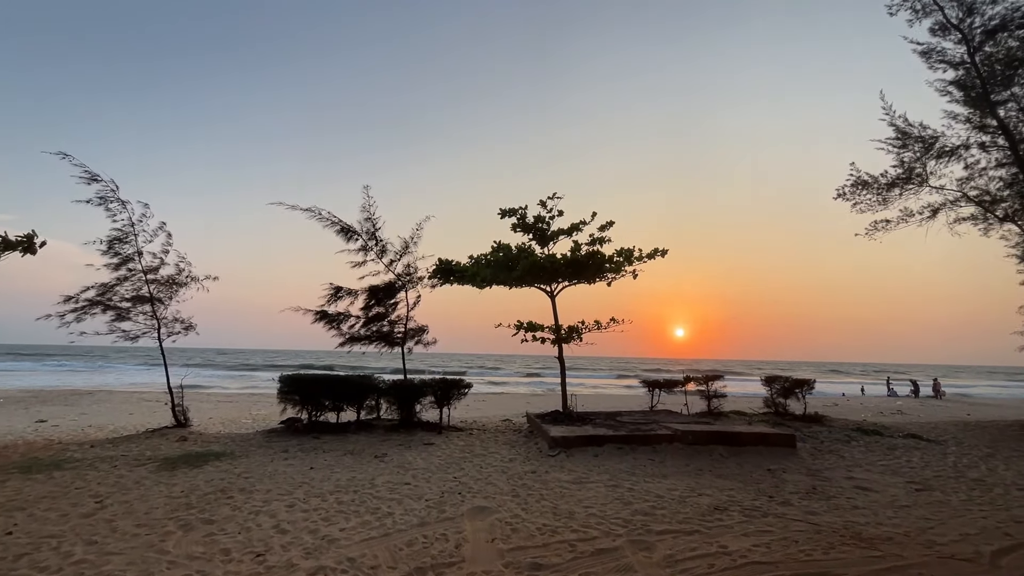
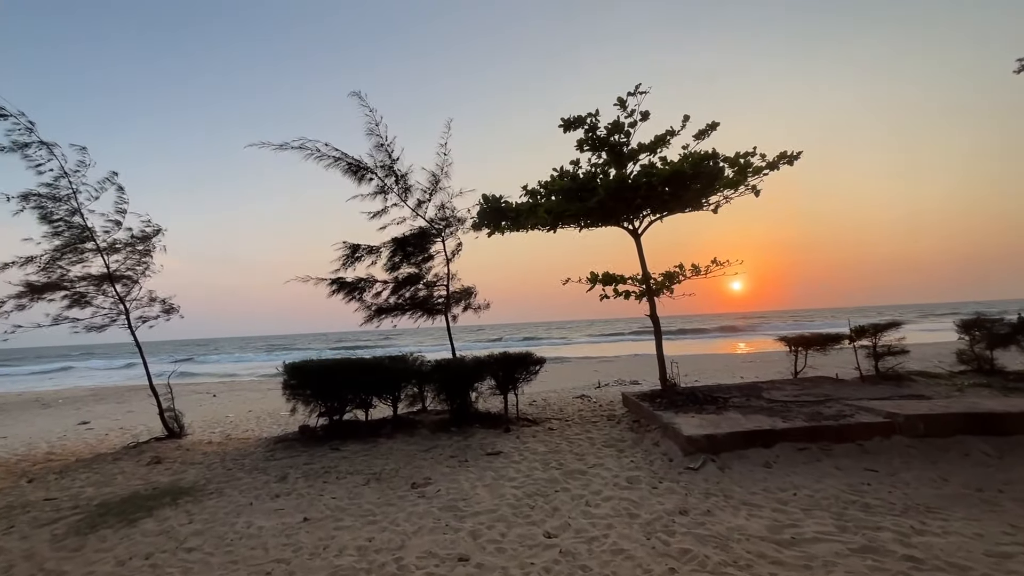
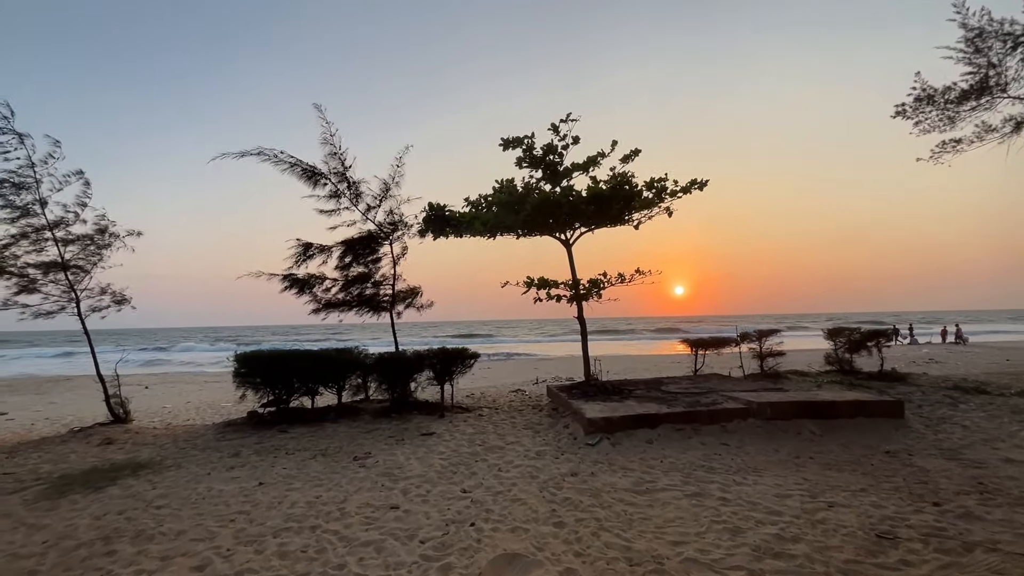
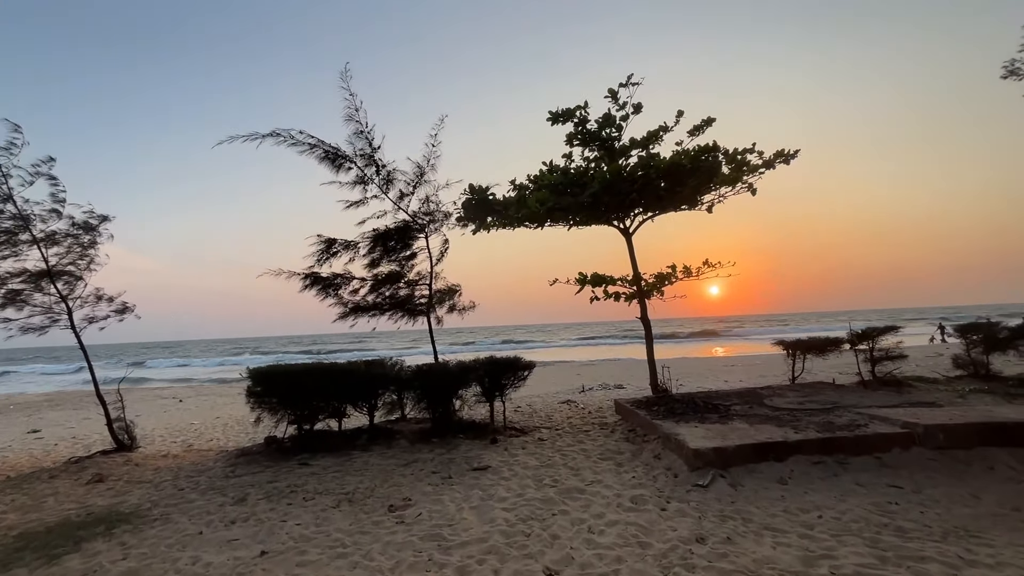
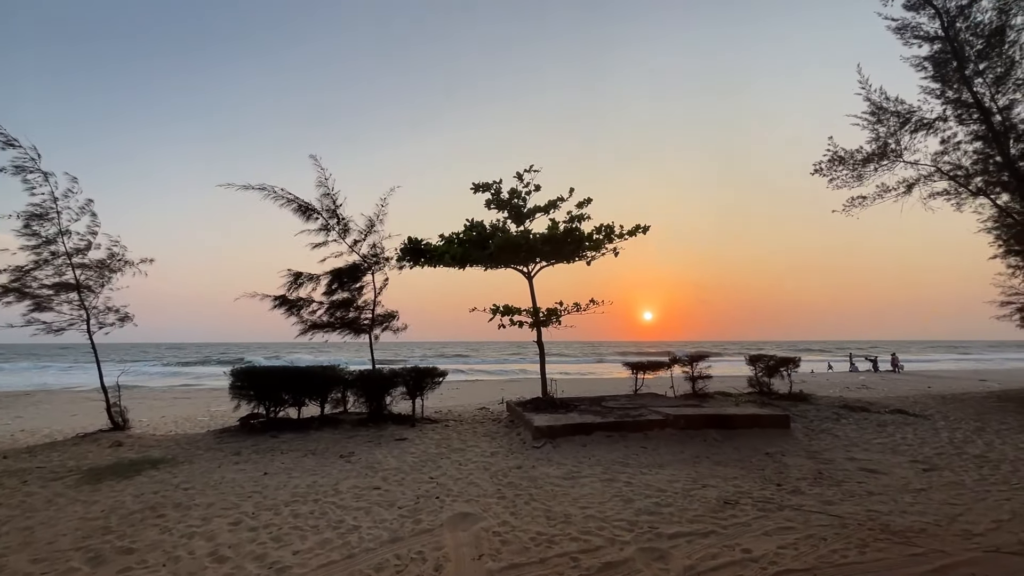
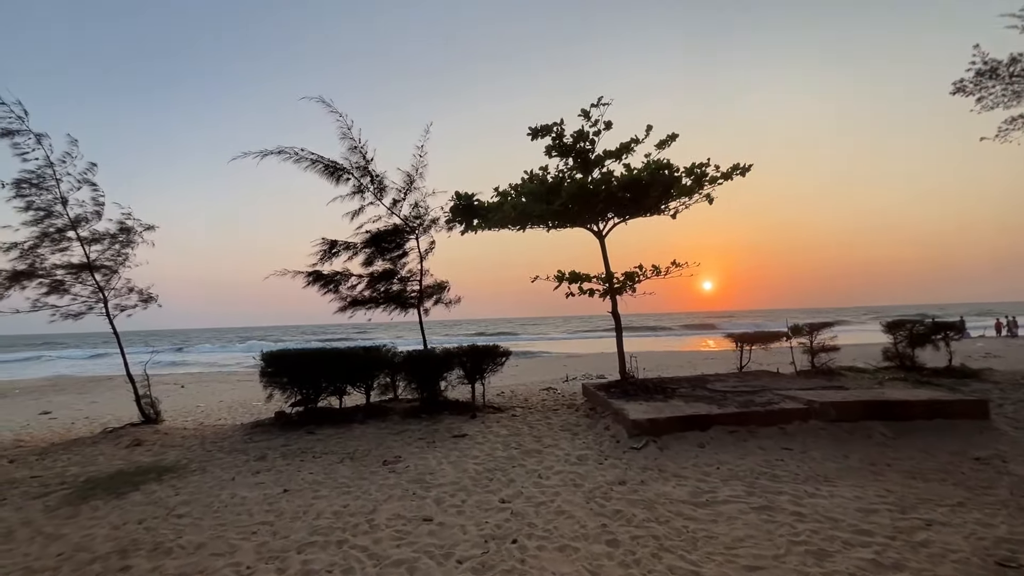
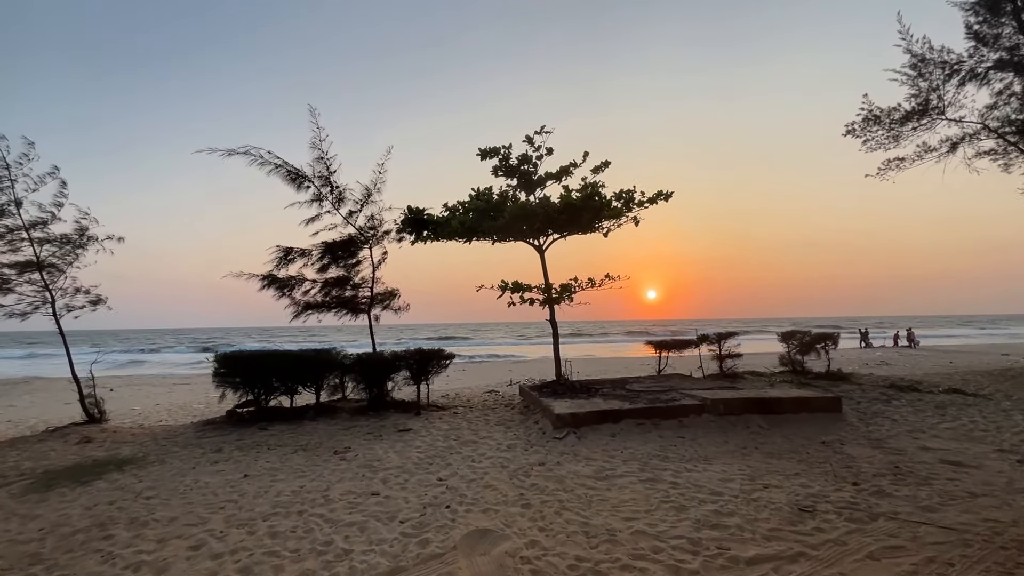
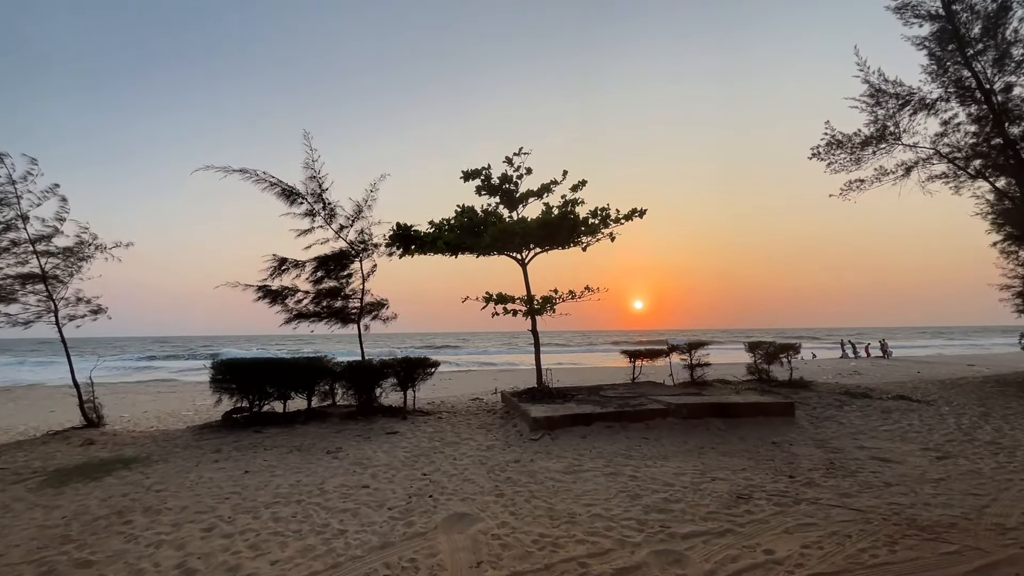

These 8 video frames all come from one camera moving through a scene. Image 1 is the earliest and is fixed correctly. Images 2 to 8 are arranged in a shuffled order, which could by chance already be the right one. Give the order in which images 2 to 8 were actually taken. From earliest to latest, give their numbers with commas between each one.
5, 8, 7, 3, 6, 2, 4
